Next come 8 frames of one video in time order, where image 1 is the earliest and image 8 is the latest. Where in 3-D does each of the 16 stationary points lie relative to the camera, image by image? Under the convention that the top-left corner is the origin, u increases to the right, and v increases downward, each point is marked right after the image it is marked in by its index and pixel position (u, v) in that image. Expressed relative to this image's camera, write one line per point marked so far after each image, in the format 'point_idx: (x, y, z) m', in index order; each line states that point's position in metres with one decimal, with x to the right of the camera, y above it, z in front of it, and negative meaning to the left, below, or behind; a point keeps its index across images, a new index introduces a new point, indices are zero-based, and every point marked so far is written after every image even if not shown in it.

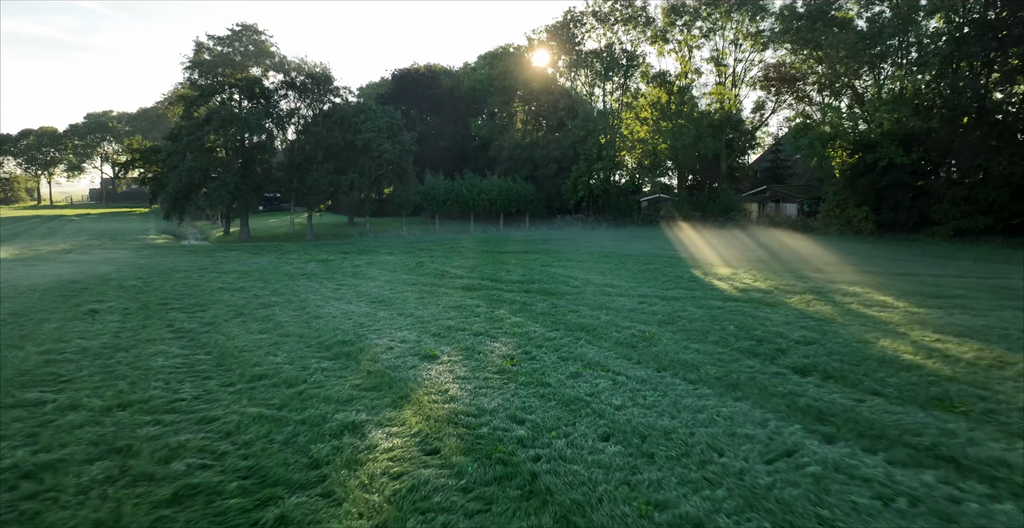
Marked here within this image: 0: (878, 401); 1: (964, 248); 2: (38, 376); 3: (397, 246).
0: (+2.0, -0.7, +4.1) m
1: (+7.6, +0.2, +12.2) m
2: (-3.1, -0.7, +4.9) m
3: (-2.3, +0.3, +14.7) m
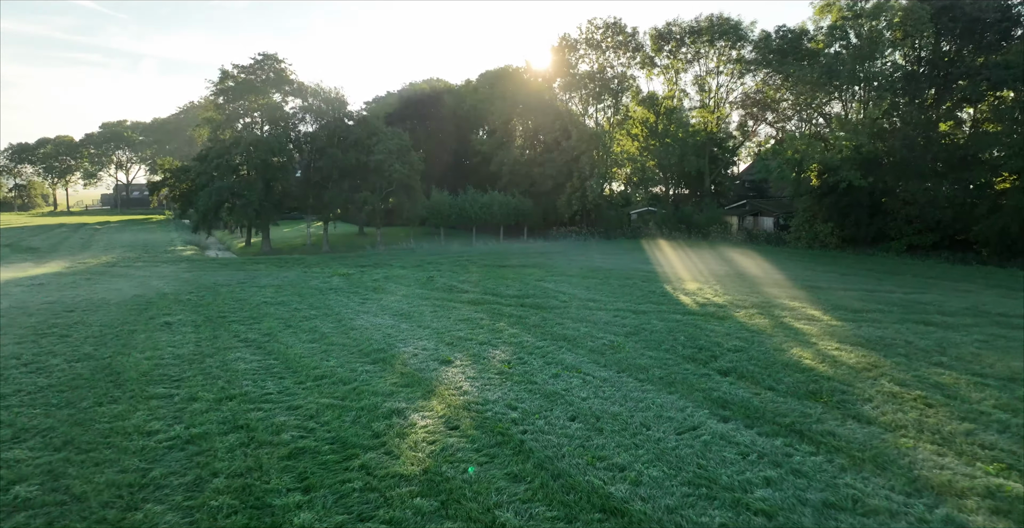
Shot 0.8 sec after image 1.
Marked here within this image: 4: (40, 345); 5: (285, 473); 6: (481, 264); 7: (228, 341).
0: (+2.0, -1.0, +5.7) m
1: (+7.5, 0.0, +13.8) m
2: (-3.2, -1.0, +6.6) m
3: (-2.3, +0.1, +16.3) m
4: (-5.0, -0.9, +7.9) m
5: (-1.3, -1.2, +4.3) m
6: (-0.6, 0.0, +15.4) m
7: (-3.1, -0.8, +8.0) m
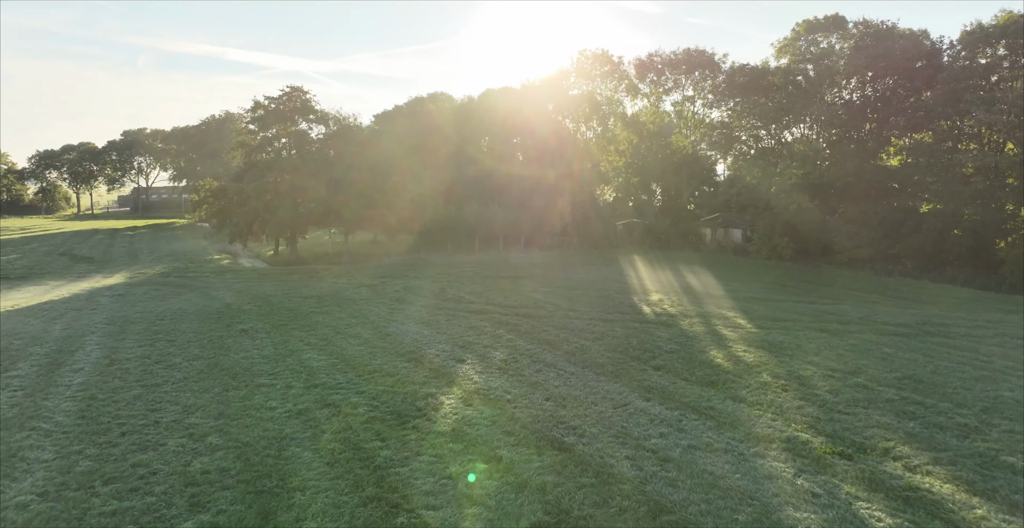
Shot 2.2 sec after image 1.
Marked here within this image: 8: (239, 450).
0: (+2.0, -1.3, +8.4) m
1: (+7.5, -0.3, +16.5) m
2: (-3.2, -1.3, +9.3) m
3: (-2.3, -0.2, +19.0) m
4: (-5.1, -1.2, +10.5) m
5: (-1.4, -1.6, +7.0) m
6: (-0.7, -0.3, +18.1) m
7: (-3.1, -1.2, +10.7) m
8: (-2.4, -1.7, +6.5) m
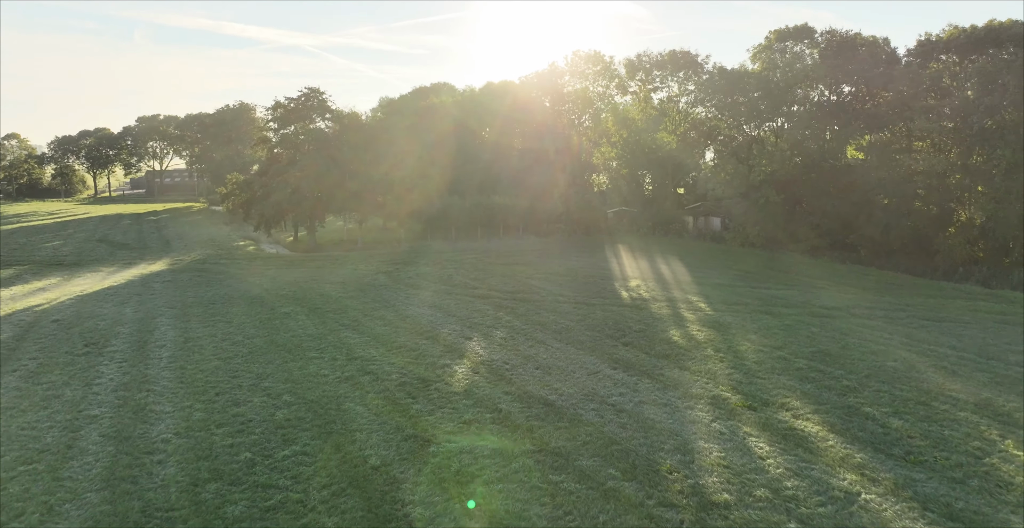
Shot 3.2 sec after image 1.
0: (+1.9, -1.3, +10.7) m
1: (+7.4, 0.0, +18.7) m
2: (-3.2, -1.3, +11.6) m
3: (-2.4, +0.2, +21.3) m
4: (-5.1, -1.1, +12.8) m
5: (-1.4, -1.6, +9.3) m
6: (-0.7, +0.1, +20.4) m
7: (-3.2, -1.1, +13.0) m
8: (-2.5, -1.7, +8.8) m
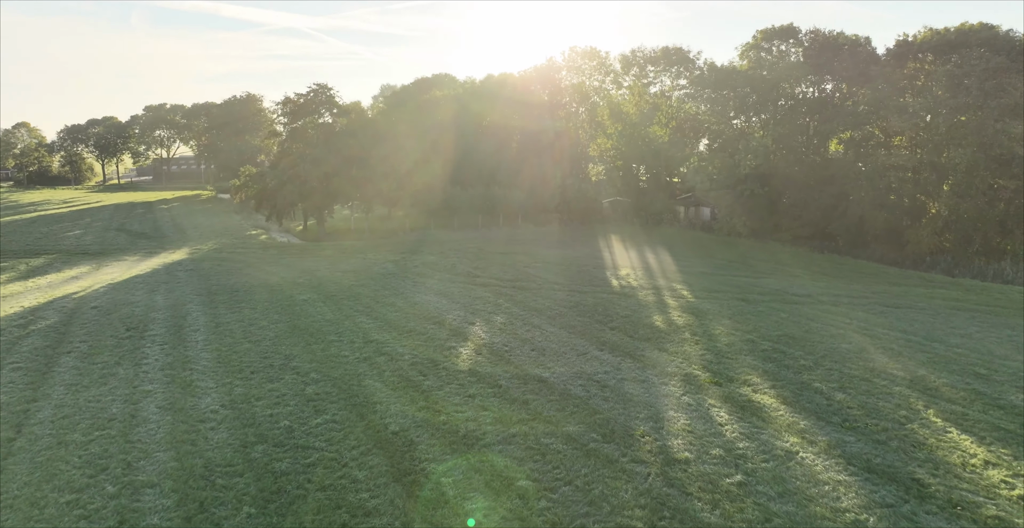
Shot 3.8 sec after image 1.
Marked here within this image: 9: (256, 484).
0: (+1.9, -1.2, +12.0) m
1: (+7.4, +0.3, +20.0) m
2: (-3.3, -1.2, +12.9) m
3: (-2.4, +0.5, +22.5) m
4: (-5.1, -1.0, +14.1) m
5: (-1.4, -1.5, +10.6) m
6: (-0.7, +0.4, +21.7) m
7: (-3.2, -0.9, +14.3) m
8: (-2.5, -1.6, +10.2) m
9: (-2.5, -2.2, +7.2) m
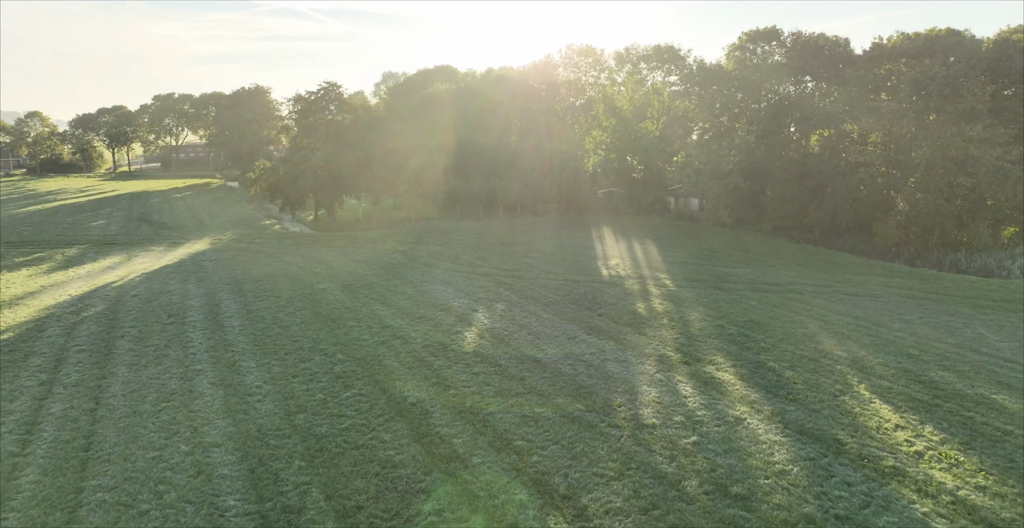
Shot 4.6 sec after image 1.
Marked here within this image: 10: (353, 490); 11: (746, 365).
0: (+1.9, -1.1, +13.6) m
1: (+7.4, +0.6, +21.6) m
2: (-3.3, -1.1, +14.5) m
3: (-2.4, +0.9, +24.1) m
4: (-5.2, -0.8, +15.8) m
5: (-1.4, -1.5, +12.3) m
6: (-0.8, +0.7, +23.3) m
7: (-3.2, -0.8, +15.9) m
8: (-2.5, -1.6, +11.8) m
9: (-2.5, -2.2, +8.9) m
10: (-1.7, -2.4, +7.8) m
11: (+3.6, -1.6, +11.2) m
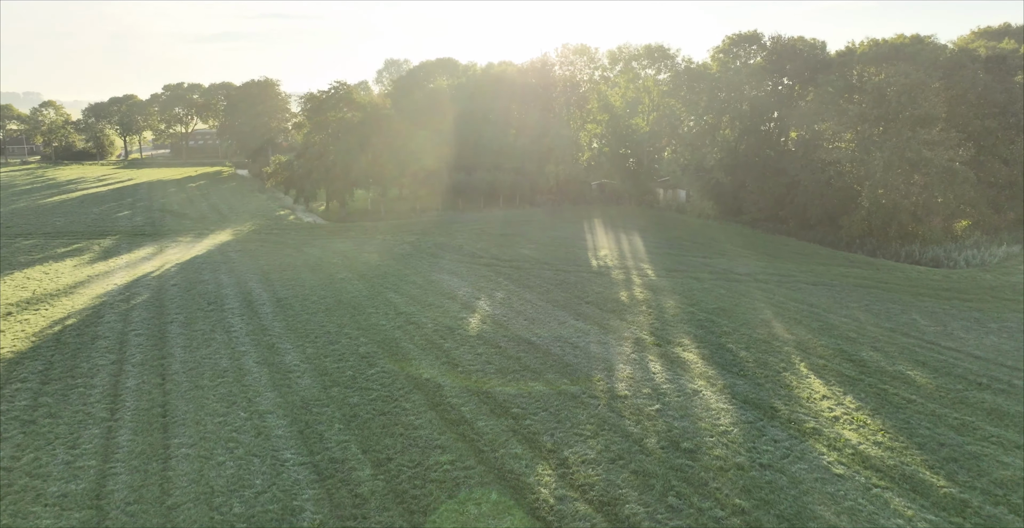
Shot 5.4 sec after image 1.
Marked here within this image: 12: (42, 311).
0: (+1.8, -1.0, +15.6) m
1: (+7.4, +0.9, +23.6) m
2: (-3.3, -0.9, +16.5) m
3: (-2.5, +1.3, +26.1) m
4: (-5.2, -0.6, +17.8) m
5: (-1.5, -1.4, +14.3) m
6: (-0.8, +1.1, +25.2) m
7: (-3.2, -0.6, +18.0) m
8: (-2.5, -1.5, +13.8) m
9: (-2.6, -2.2, +10.9) m
10: (-1.7, -2.4, +9.8) m
11: (+3.5, -1.5, +13.2) m
12: (-10.4, -1.0, +16.3) m
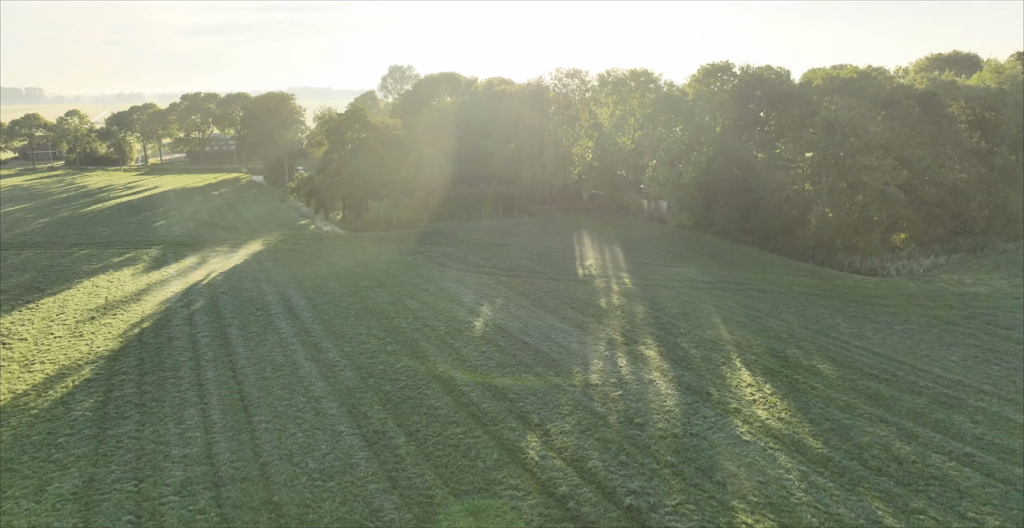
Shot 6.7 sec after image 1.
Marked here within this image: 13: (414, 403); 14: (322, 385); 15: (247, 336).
0: (+1.8, -1.3, +19.0) m
1: (+7.3, +0.7, +26.9) m
2: (-3.4, -1.2, +19.8) m
3: (-2.5, +1.0, +29.4) m
4: (-5.3, -1.0, +21.1) m
5: (-1.5, -1.7, +17.6) m
6: (-0.9, +0.9, +28.5) m
7: (-3.3, -0.9, +21.3) m
8: (-2.6, -1.9, +17.2) m
9: (-2.6, -2.6, +14.2) m
10: (-1.8, -2.8, +13.2) m
11: (+3.5, -1.8, +16.5) m
12: (-10.5, -1.4, +19.6) m
13: (-1.9, -2.6, +13.9) m
14: (-3.8, -2.5, +14.8) m
15: (-6.5, -1.8, +18.0) m
